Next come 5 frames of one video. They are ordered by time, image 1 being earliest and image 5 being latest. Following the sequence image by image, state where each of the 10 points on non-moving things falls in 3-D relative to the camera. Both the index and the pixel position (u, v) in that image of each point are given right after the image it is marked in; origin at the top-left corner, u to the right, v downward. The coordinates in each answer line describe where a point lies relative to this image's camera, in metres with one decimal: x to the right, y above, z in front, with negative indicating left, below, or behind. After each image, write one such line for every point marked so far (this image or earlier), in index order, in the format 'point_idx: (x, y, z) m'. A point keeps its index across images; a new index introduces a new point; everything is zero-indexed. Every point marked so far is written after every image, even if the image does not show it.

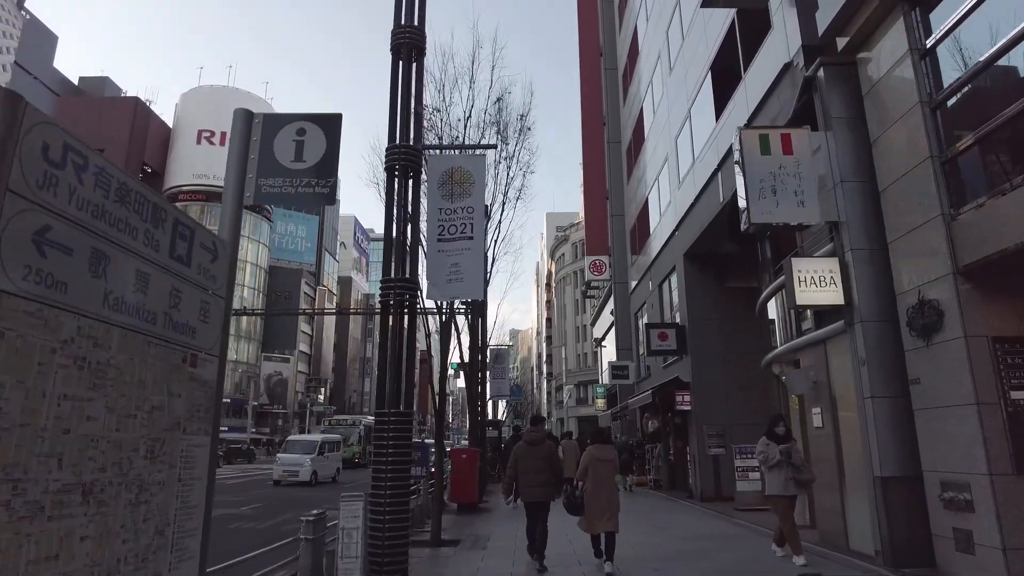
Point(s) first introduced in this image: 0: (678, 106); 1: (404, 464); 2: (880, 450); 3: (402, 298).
0: (+4.4, +4.8, +17.7) m
1: (-1.1, -1.8, +7.0) m
2: (+3.9, -1.7, +7.1) m
3: (-1.2, -0.1, +7.4) m
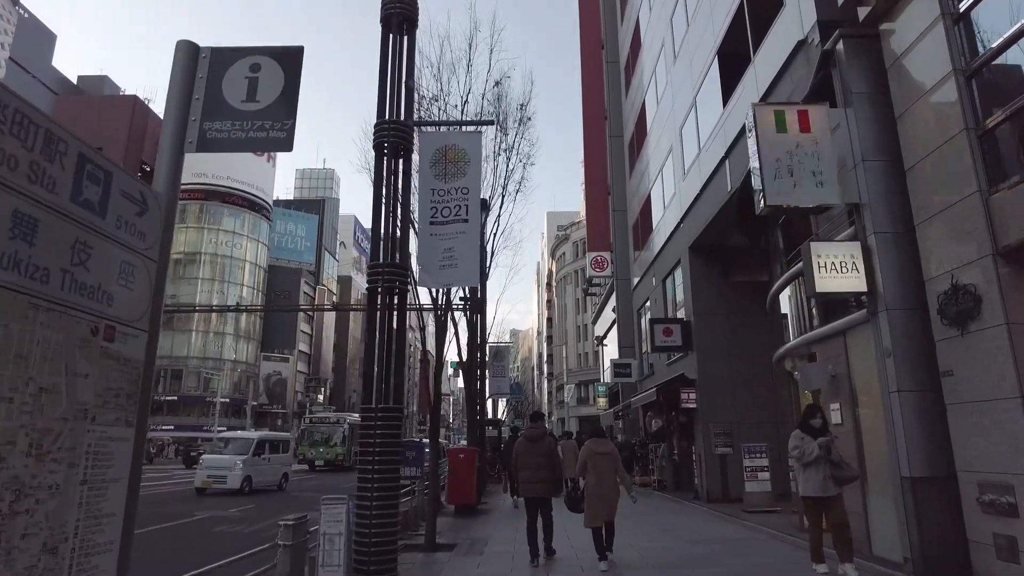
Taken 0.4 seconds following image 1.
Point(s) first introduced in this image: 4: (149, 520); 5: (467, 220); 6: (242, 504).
0: (+4.4, +4.9, +17.2) m
1: (-1.2, -1.7, +6.5) m
2: (+3.9, -1.6, +6.5) m
3: (-1.2, 0.0, +6.9) m
4: (-7.5, -4.8, +13.9) m
5: (-0.5, +0.7, +7.2) m
6: (-6.7, -5.3, +16.6) m
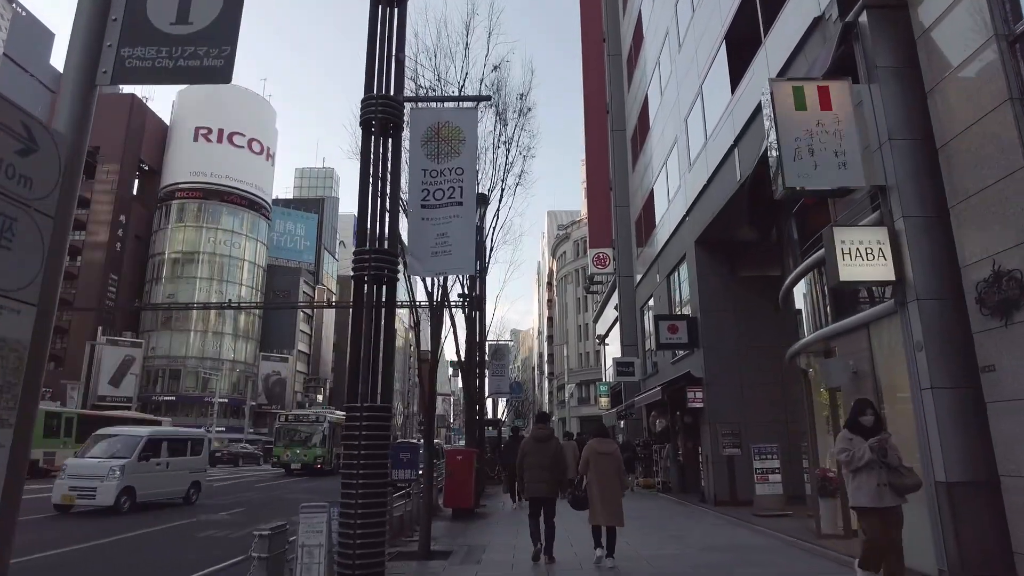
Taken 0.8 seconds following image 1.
0: (+4.4, +5.1, +16.6) m
1: (-1.2, -1.6, +5.9) m
2: (+3.8, -1.4, +6.0) m
3: (-1.3, +0.1, +6.3) m
4: (-7.5, -4.7, +13.4) m
5: (-0.5, +0.8, +6.7) m
6: (-6.7, -5.2, +16.1) m
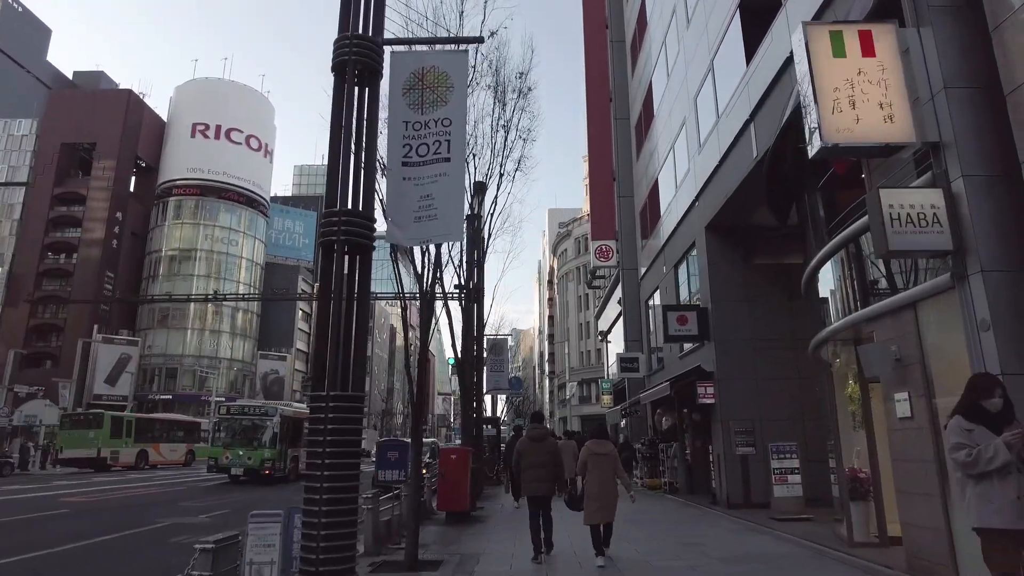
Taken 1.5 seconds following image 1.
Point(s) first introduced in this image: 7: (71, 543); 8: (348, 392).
0: (+4.4, +5.3, +15.7) m
1: (-1.2, -1.3, +5.0) m
2: (+3.8, -1.2, +5.0) m
3: (-1.3, +0.4, +5.4) m
4: (-7.5, -4.5, +12.4) m
5: (-0.5, +1.1, +5.7) m
6: (-6.7, -5.0, +15.2) m
7: (-7.3, -4.2, +11.0) m
8: (-1.2, -0.8, +5.1) m
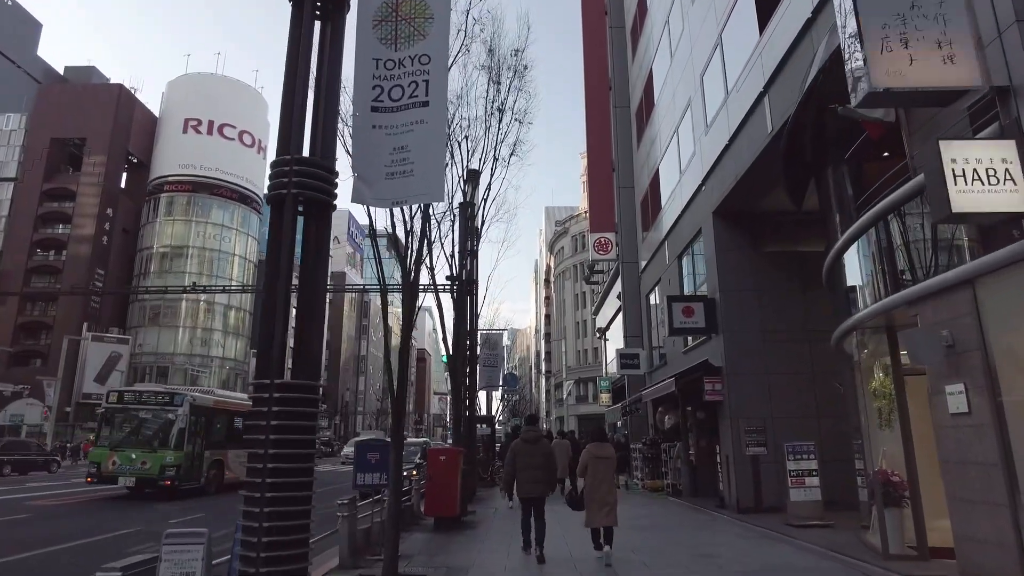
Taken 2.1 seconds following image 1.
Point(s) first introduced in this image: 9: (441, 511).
0: (+4.3, +5.5, +14.8) m
1: (-1.3, -1.1, +4.0) m
2: (+3.7, -1.0, +4.1) m
3: (-1.4, +0.6, +4.4) m
4: (-7.6, -4.2, +11.5) m
5: (-0.6, +1.3, +4.8) m
6: (-6.8, -4.8, +14.2) m
7: (-7.4, -4.0, +10.0) m
8: (-1.3, -0.5, +4.1) m
9: (-1.2, -3.7, +11.4) m
